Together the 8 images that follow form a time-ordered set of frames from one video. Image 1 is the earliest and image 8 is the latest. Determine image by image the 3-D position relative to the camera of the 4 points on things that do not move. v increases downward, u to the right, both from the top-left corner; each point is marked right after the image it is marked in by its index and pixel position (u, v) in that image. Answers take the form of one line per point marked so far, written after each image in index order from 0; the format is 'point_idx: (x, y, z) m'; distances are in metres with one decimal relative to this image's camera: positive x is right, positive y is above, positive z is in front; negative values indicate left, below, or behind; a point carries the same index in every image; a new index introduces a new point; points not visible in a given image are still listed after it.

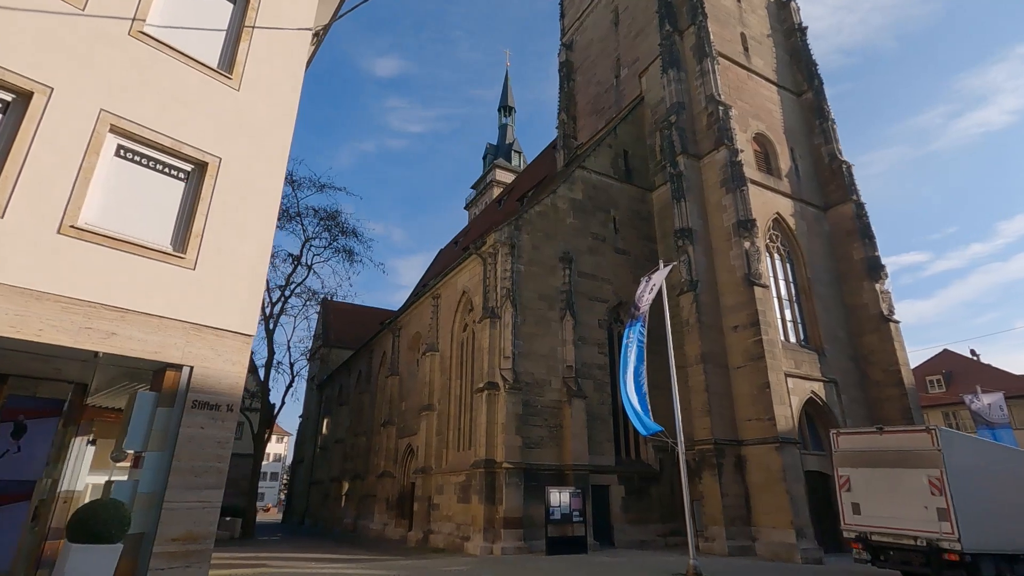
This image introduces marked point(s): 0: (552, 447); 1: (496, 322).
0: (+1.2, -5.1, +17.0) m
1: (-0.5, -1.1, +17.6) m
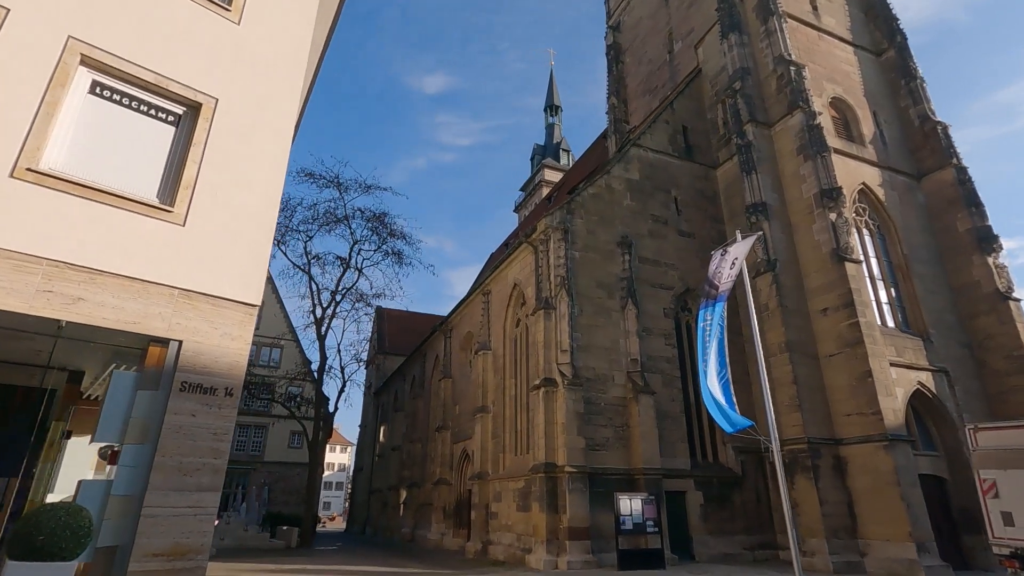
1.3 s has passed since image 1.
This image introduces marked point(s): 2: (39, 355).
0: (+3.0, -4.6, +15.3) m
1: (+1.2, -0.8, +16.2) m
2: (-6.8, -0.9, +7.5) m
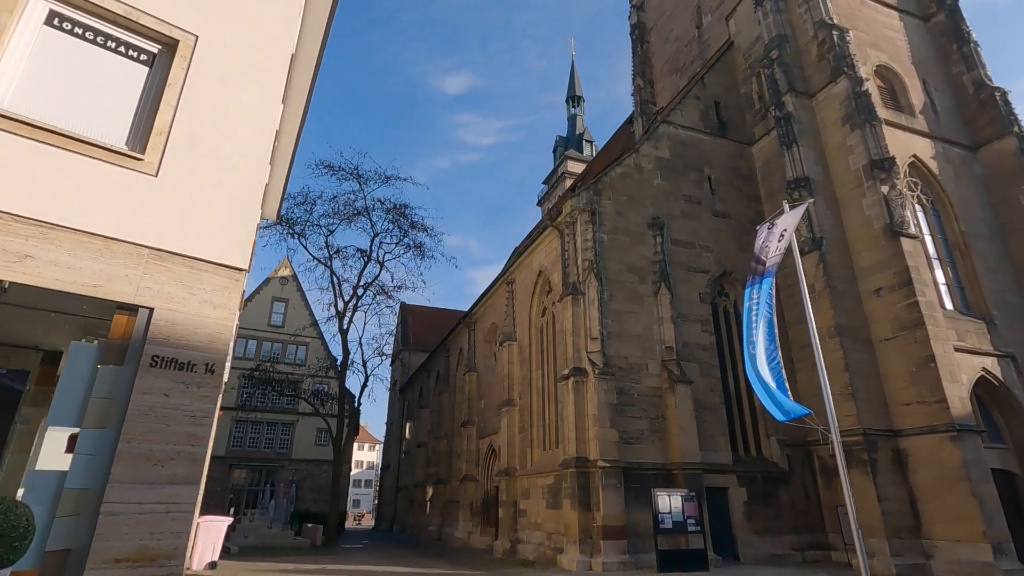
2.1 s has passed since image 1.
0: (+3.8, -4.1, +14.3) m
1: (+1.9, -0.3, +15.2) m
2: (-6.4, -0.6, +7.0) m
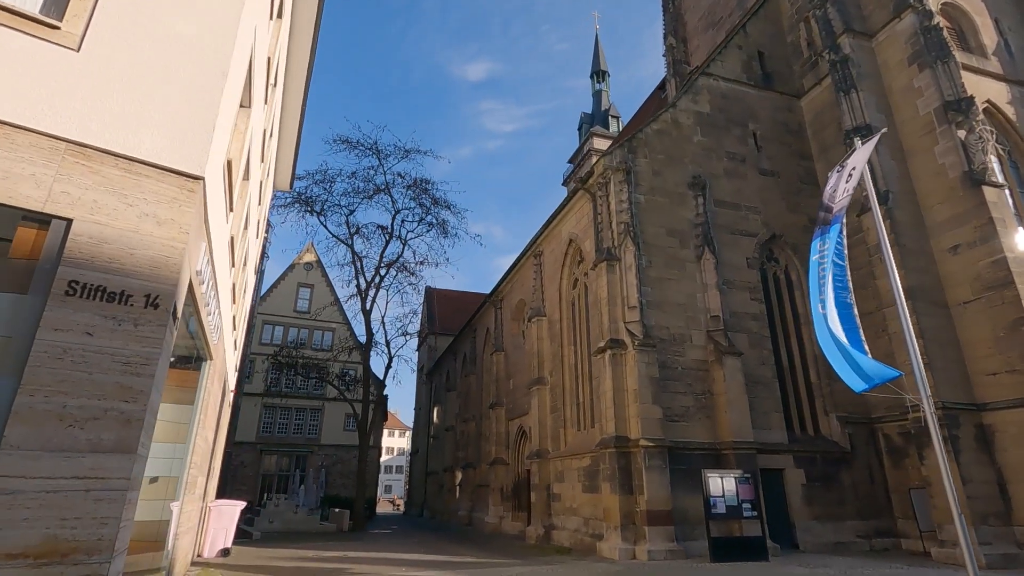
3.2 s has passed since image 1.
0: (+4.6, -3.2, +13.0) m
1: (+2.7, +0.6, +13.9) m
2: (-6.0, -0.1, +6.1) m
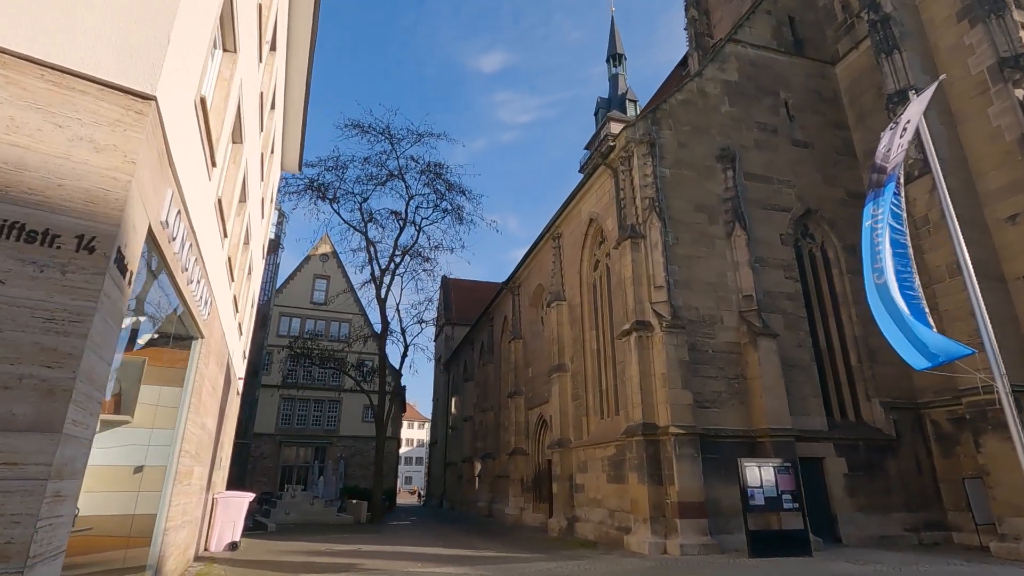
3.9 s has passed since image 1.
0: (+5.0, -2.7, +12.2) m
1: (+3.1, +1.1, +13.1) m
2: (-5.8, +0.2, +5.6) m
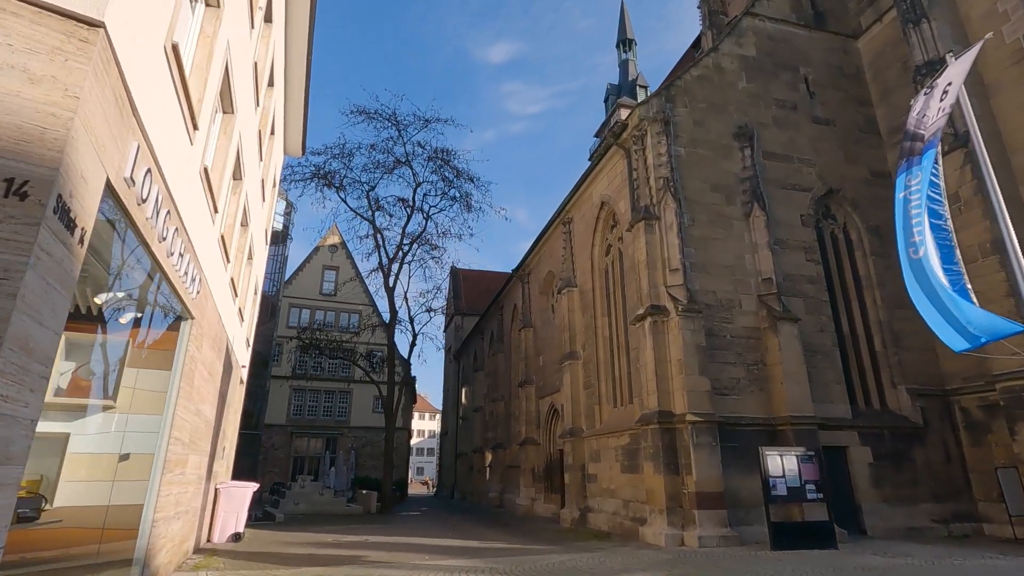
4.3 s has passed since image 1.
0: (+5.3, -2.3, +11.7) m
1: (+3.4, +1.5, +12.6) m
2: (-5.7, +0.4, +5.3) m
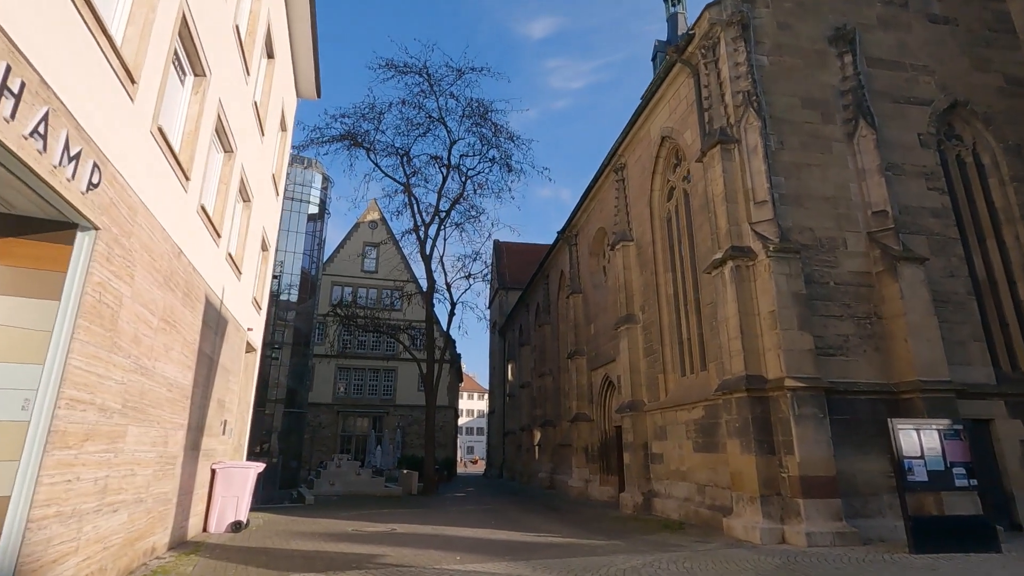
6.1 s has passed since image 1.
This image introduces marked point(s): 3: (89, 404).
0: (+6.2, -1.1, +9.3) m
1: (+4.2, +2.6, +10.2) m
2: (-5.4, +1.1, +3.7) m
3: (-3.2, -0.9, +4.0) m
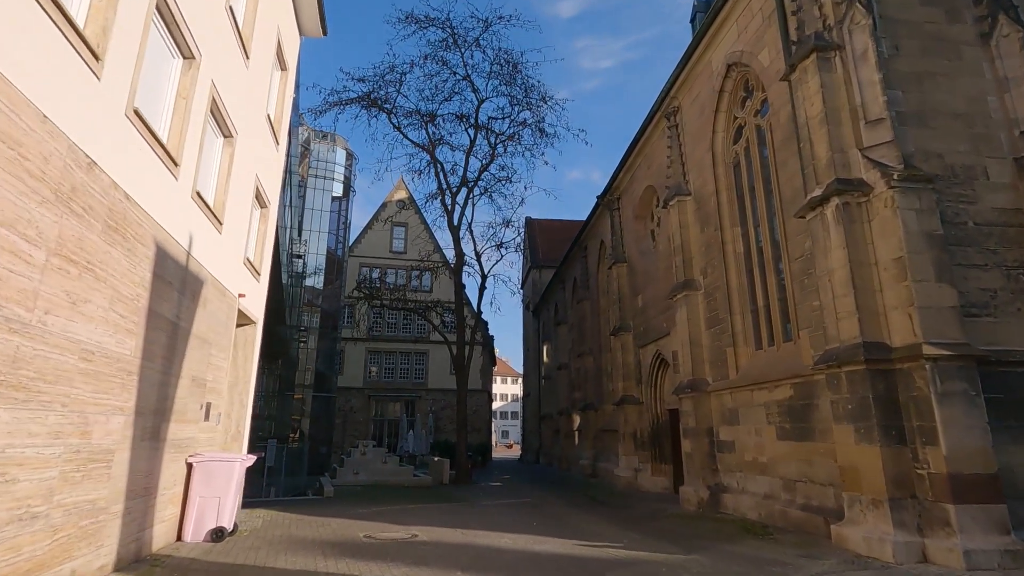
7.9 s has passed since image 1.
0: (+6.8, -0.3, +7.1) m
1: (+4.8, +3.4, +8.0) m
2: (-5.1, +1.5, +2.1) m
3: (-2.8, -0.3, +2.3) m
